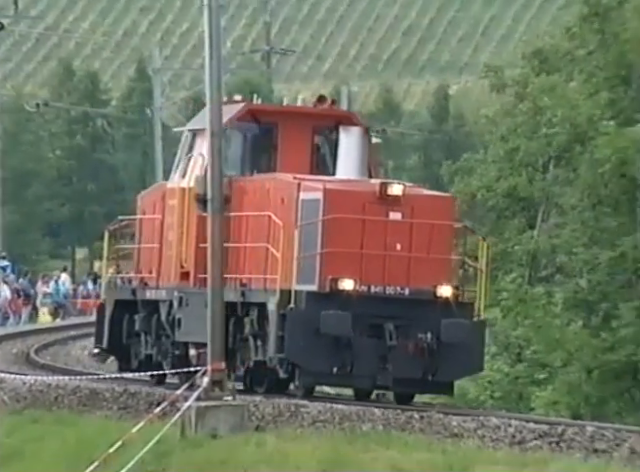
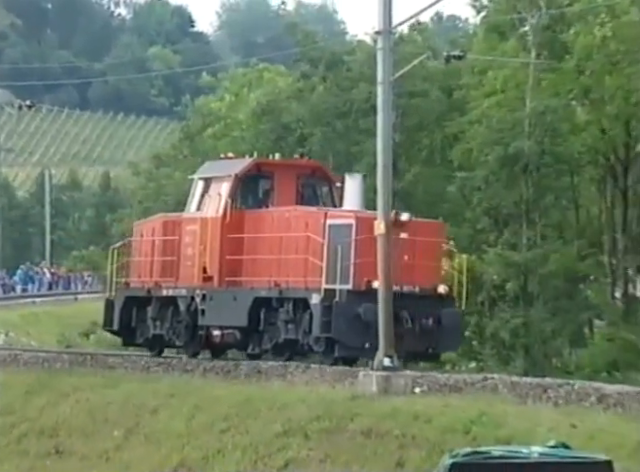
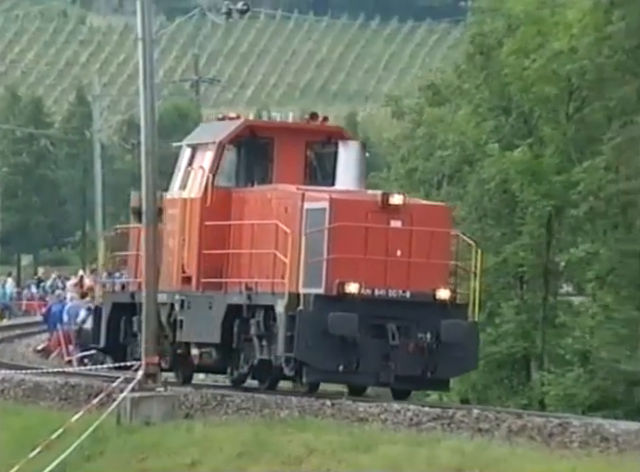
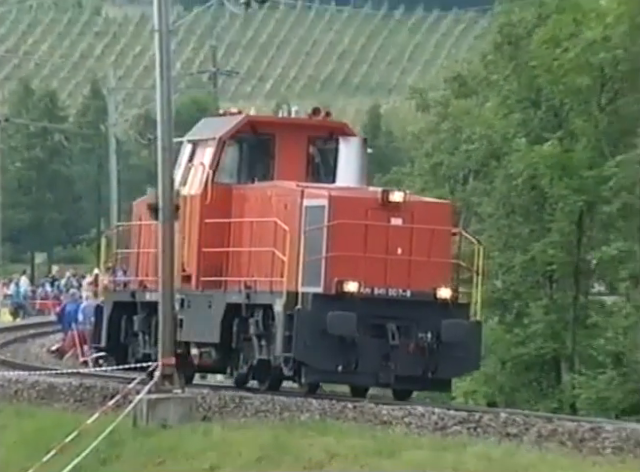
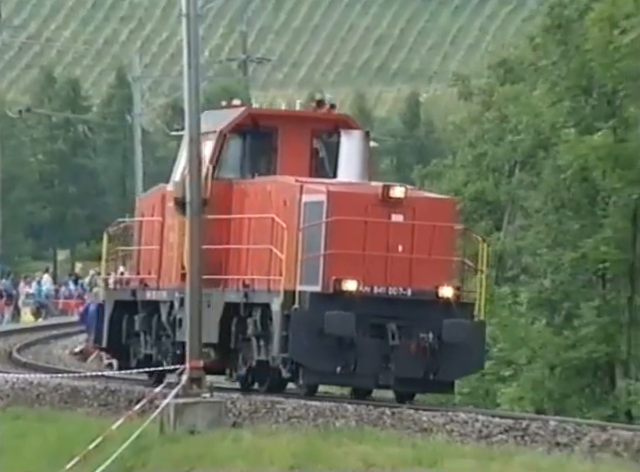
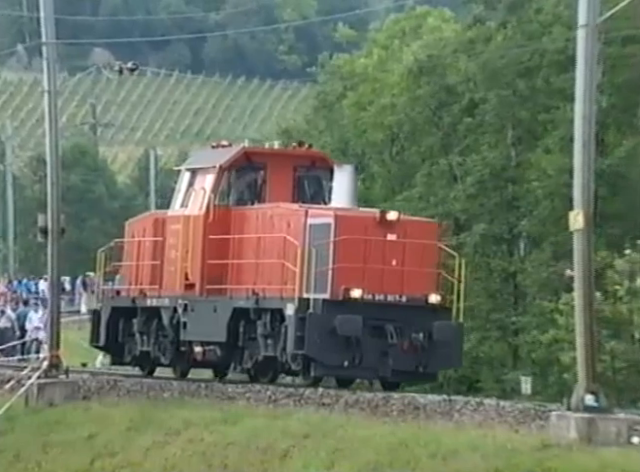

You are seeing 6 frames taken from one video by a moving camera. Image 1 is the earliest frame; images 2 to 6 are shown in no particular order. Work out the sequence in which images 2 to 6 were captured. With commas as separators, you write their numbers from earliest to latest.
5, 4, 3, 6, 2
